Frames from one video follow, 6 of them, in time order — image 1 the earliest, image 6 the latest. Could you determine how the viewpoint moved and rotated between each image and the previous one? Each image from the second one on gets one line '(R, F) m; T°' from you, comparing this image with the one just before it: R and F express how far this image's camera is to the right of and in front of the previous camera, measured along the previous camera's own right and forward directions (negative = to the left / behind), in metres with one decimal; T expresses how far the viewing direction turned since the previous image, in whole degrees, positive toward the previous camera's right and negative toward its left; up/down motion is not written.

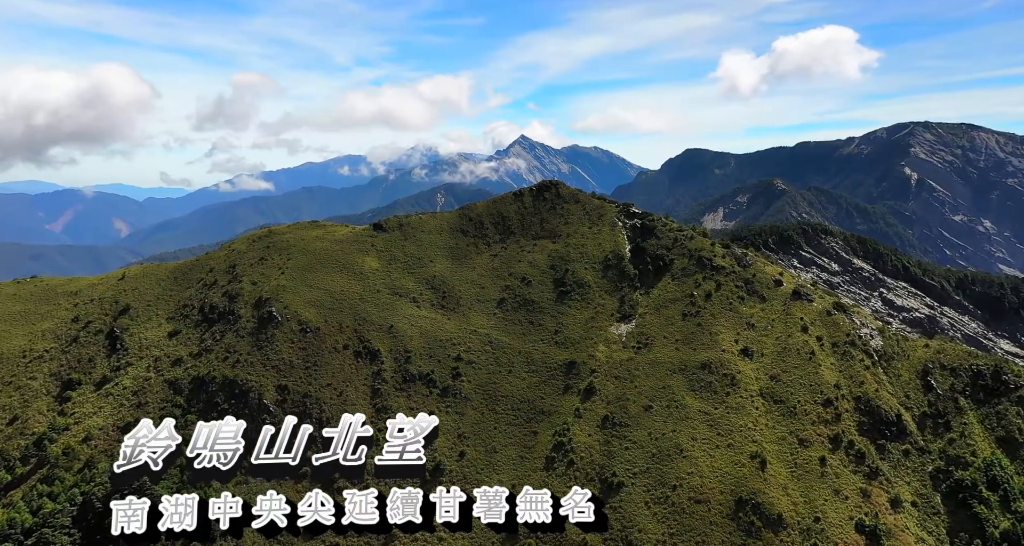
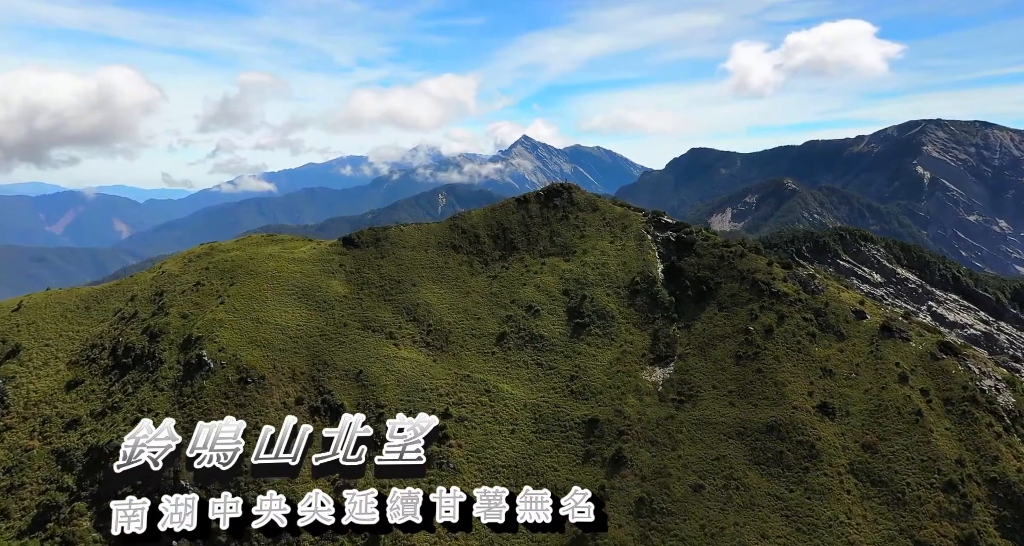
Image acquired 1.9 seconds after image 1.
(+2.1, +0.8) m; -1°
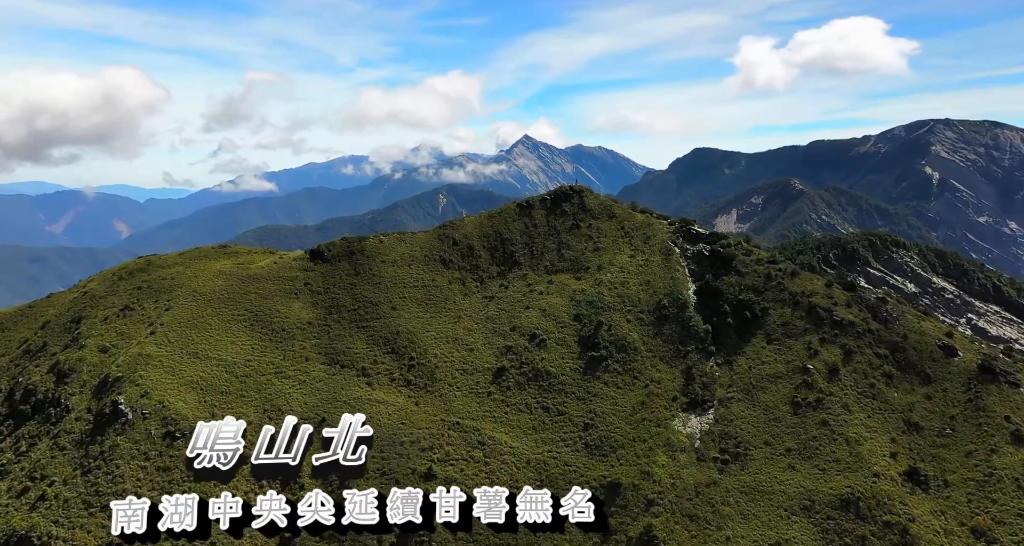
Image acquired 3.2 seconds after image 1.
(+1.3, +0.5) m; -1°
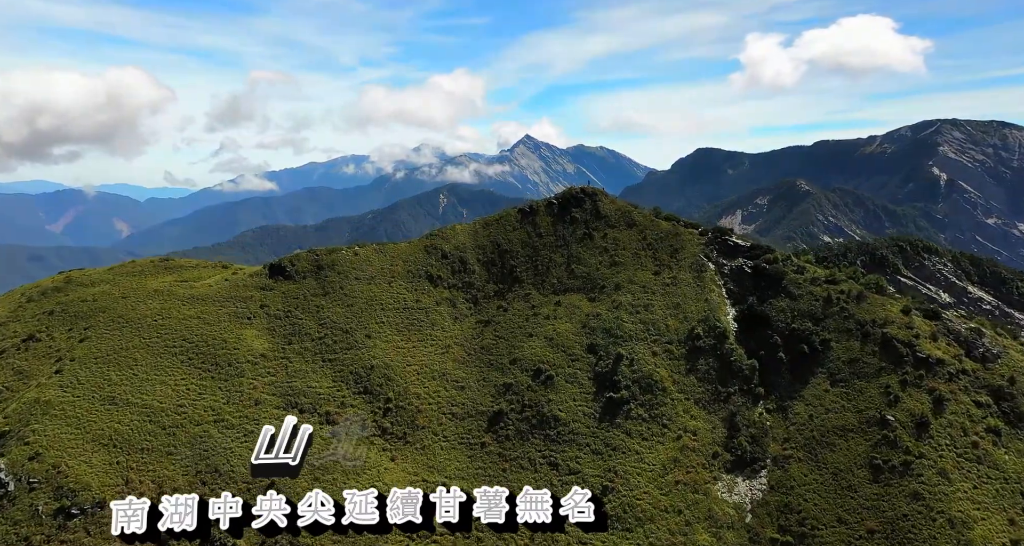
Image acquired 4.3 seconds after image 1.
(+1.1, +0.5) m; -1°
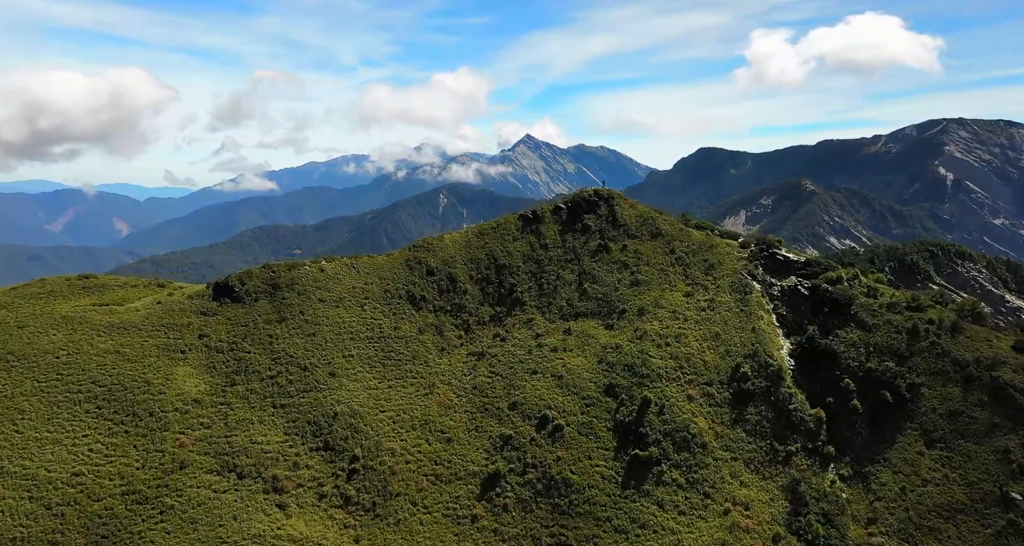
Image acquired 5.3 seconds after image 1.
(+1.1, +0.4) m; -1°
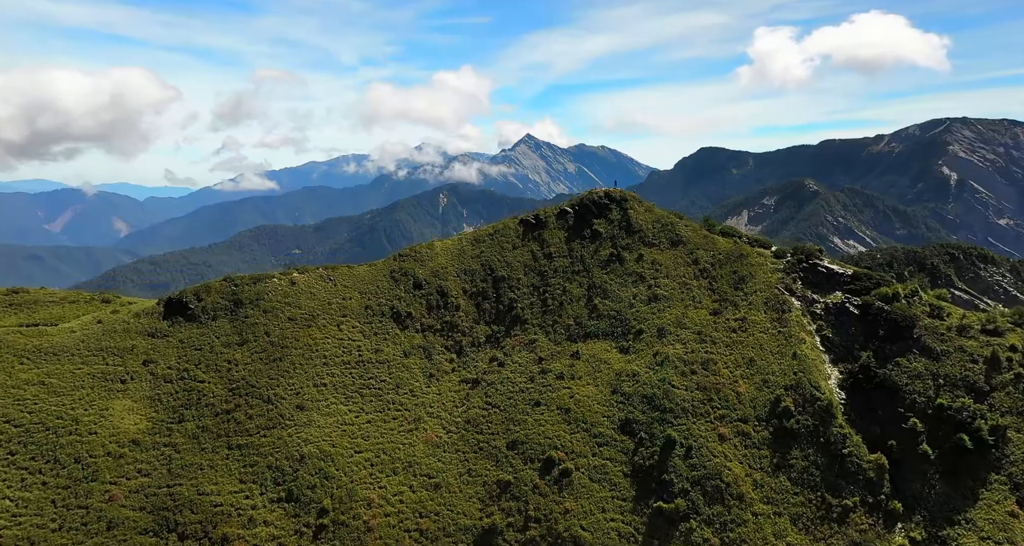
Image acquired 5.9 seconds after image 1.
(+0.6, +0.3) m; 0°
